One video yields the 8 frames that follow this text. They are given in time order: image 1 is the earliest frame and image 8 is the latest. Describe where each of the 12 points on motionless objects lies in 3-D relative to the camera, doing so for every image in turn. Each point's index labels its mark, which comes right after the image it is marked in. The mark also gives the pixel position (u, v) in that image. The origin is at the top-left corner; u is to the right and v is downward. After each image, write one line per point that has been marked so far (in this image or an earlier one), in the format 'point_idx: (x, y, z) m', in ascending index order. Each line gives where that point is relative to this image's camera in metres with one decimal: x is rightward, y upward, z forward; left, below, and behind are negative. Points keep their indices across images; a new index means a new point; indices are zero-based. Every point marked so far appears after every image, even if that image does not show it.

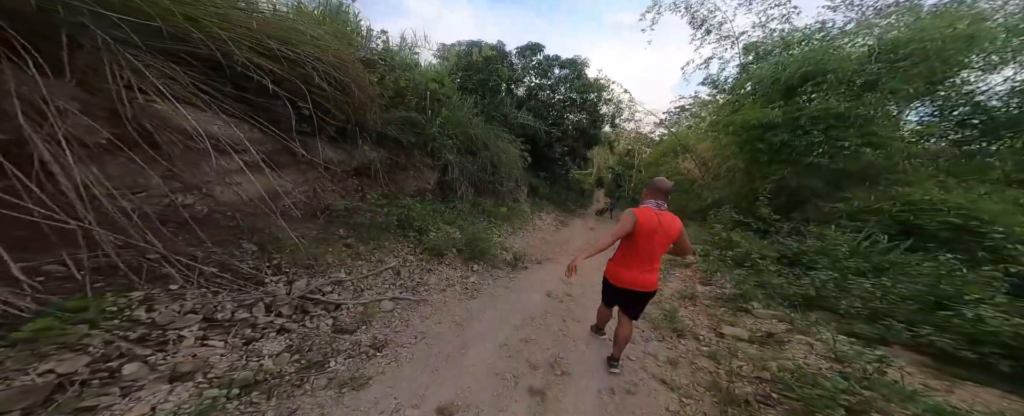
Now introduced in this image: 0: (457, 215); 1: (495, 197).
0: (-1.0, -0.1, +5.2) m
1: (-0.5, +0.3, +7.3) m
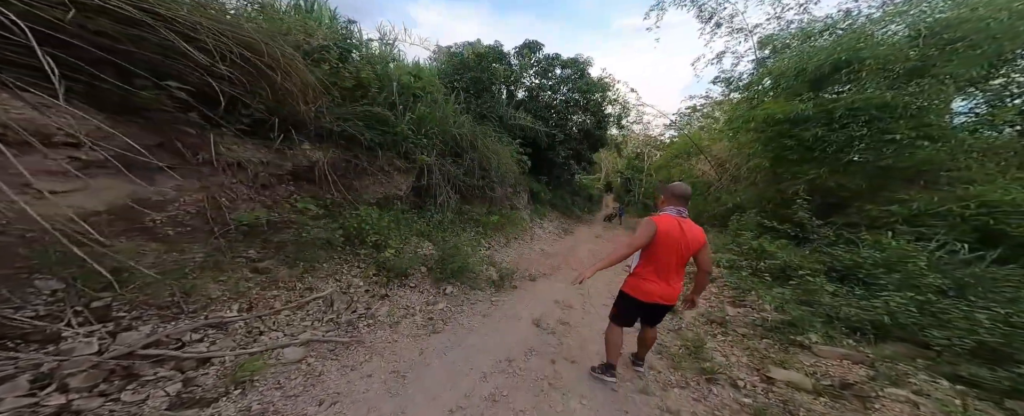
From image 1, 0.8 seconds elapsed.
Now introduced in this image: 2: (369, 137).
0: (-1.2, -0.3, +4.5) m
1: (-0.6, +0.1, +6.5) m
2: (-1.9, +0.9, +3.9) m
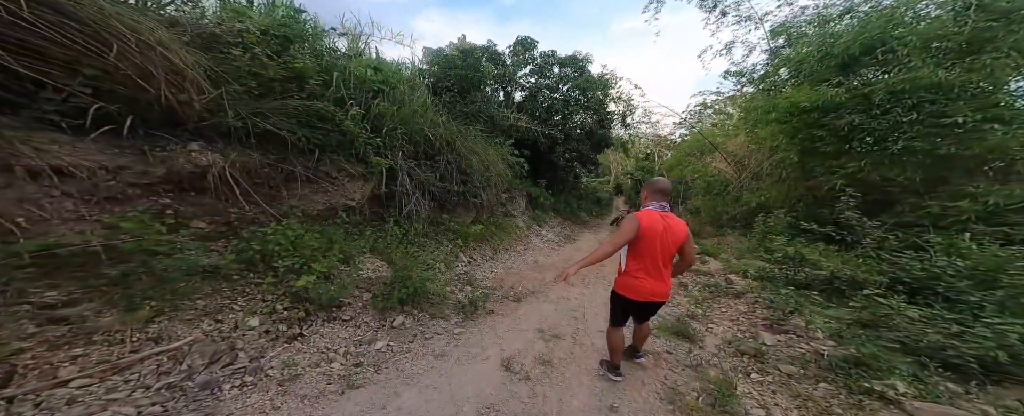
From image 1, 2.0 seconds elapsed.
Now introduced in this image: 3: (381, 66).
0: (-1.5, -0.4, +3.8) m
1: (-0.8, -0.1, +5.8) m
2: (-2.3, +0.8, +3.2) m
3: (-1.8, +2.0, +4.4) m
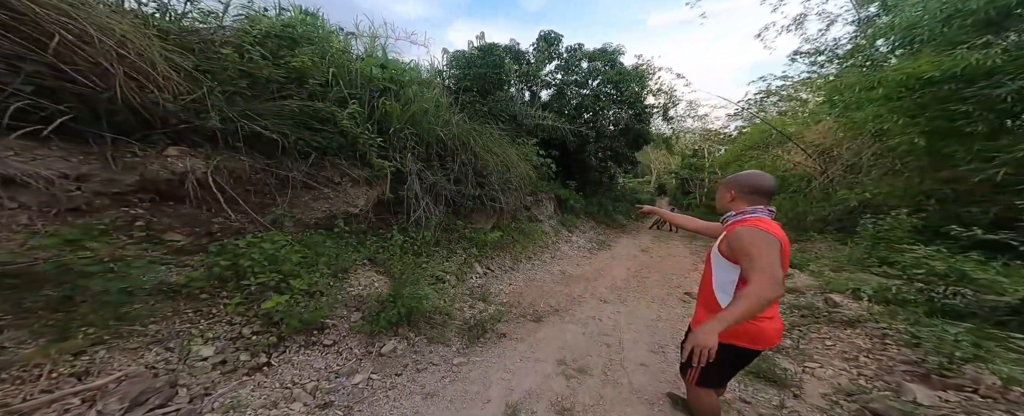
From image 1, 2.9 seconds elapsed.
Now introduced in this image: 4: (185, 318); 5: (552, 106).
0: (-1.3, -0.5, +3.4) m
1: (-0.4, -0.2, +5.4) m
2: (-2.1, +0.7, +3.0) m
3: (-1.6, +1.9, +4.1) m
4: (-2.1, -0.7, +1.9) m
5: (+1.3, +3.2, +9.5) m
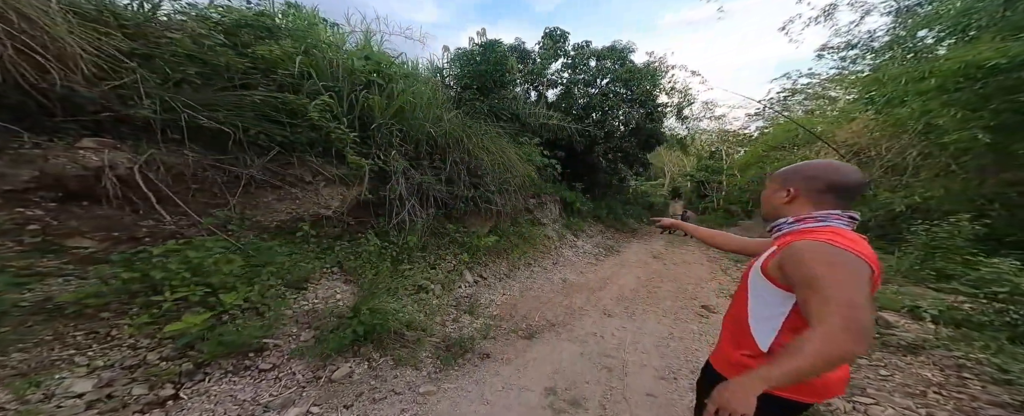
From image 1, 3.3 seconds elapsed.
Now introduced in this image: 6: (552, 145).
0: (-1.4, -0.5, +3.1) m
1: (-0.4, -0.3, +5.0) m
2: (-2.3, +0.7, +2.7) m
3: (-1.7, +1.9, +3.8) m
4: (-2.3, -0.7, +1.6) m
5: (+1.4, +3.1, +9.1) m
6: (+1.3, +2.0, +9.4) m
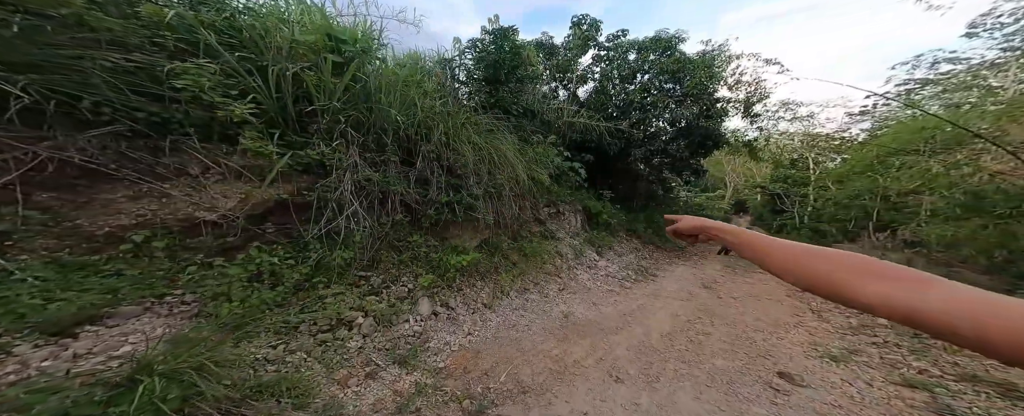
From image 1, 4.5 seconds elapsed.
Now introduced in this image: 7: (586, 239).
0: (-1.8, -0.5, +2.3) m
1: (-0.5, -0.4, +4.0) m
2: (-2.7, +0.7, +2.1) m
3: (-1.9, +1.9, +3.1) m
4: (-2.9, -0.7, +1.0) m
5: (+2.0, +2.8, +7.9) m
6: (+1.9, +1.7, +8.2) m
7: (+1.6, -0.7, +6.2) m
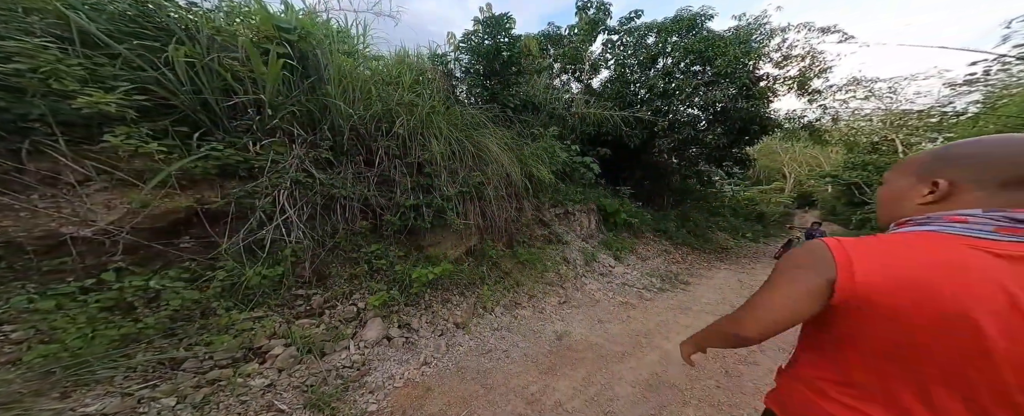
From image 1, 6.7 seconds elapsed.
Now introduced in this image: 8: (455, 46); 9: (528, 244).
0: (-2.2, -0.6, +1.9) m
1: (-0.7, -0.4, +3.5) m
2: (-3.1, +0.6, +1.9) m
3: (-2.3, +1.8, +2.8) m
4: (-3.4, -0.8, +0.8) m
5: (+2.2, +2.8, +7.2) m
6: (+2.1, +1.7, +7.4) m
7: (+1.6, -0.6, +5.4) m
8: (-1.2, +3.1, +5.7) m
9: (+0.3, -0.5, +4.4) m
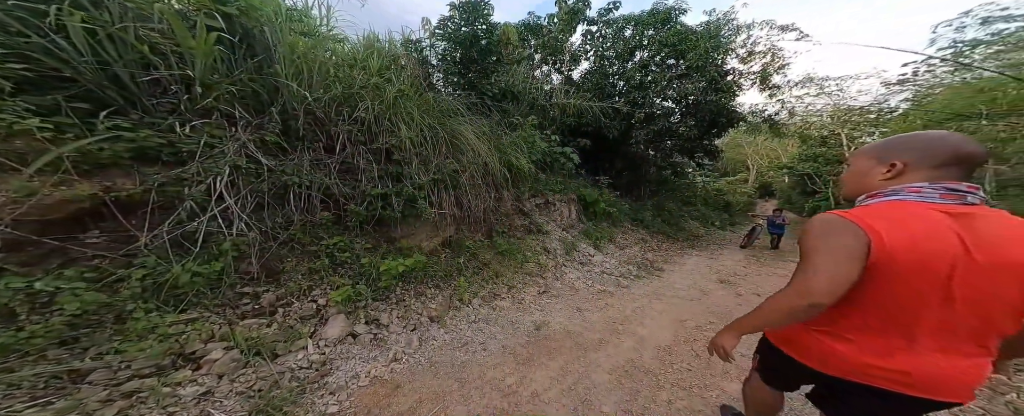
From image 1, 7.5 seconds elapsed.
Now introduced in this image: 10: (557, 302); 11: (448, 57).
0: (-2.4, -0.5, +1.7) m
1: (-1.0, -0.3, +3.4) m
2: (-3.3, +0.7, +1.5) m
3: (-2.5, +1.9, +2.5) m
4: (-3.5, -0.7, +0.4) m
5: (+1.6, +3.0, +7.1) m
6: (+1.5, +1.9, +7.4) m
7: (+1.2, -0.4, +5.4) m
8: (-1.7, +3.2, +5.4) m
9: (-0.1, -0.4, +4.3) m
10: (+0.5, -1.1, +3.6) m
11: (-1.3, +2.9, +5.6) m
